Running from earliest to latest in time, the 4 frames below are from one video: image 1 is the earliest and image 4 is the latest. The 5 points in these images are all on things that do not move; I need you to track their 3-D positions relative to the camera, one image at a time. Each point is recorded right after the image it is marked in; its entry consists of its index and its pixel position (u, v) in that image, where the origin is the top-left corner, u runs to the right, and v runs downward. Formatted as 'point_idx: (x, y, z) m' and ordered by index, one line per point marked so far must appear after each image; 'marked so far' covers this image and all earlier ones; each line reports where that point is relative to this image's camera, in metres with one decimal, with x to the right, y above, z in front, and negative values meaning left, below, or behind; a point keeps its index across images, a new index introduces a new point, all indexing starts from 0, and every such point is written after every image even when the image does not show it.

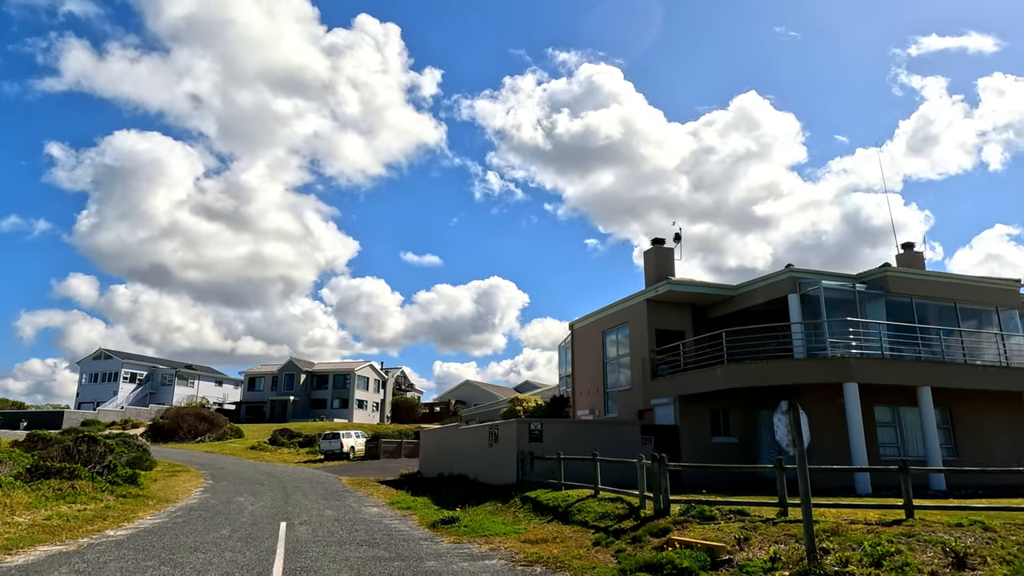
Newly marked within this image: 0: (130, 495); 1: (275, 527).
0: (-9.5, -5.1, +16.7) m
1: (-4.4, -4.4, +12.6) m
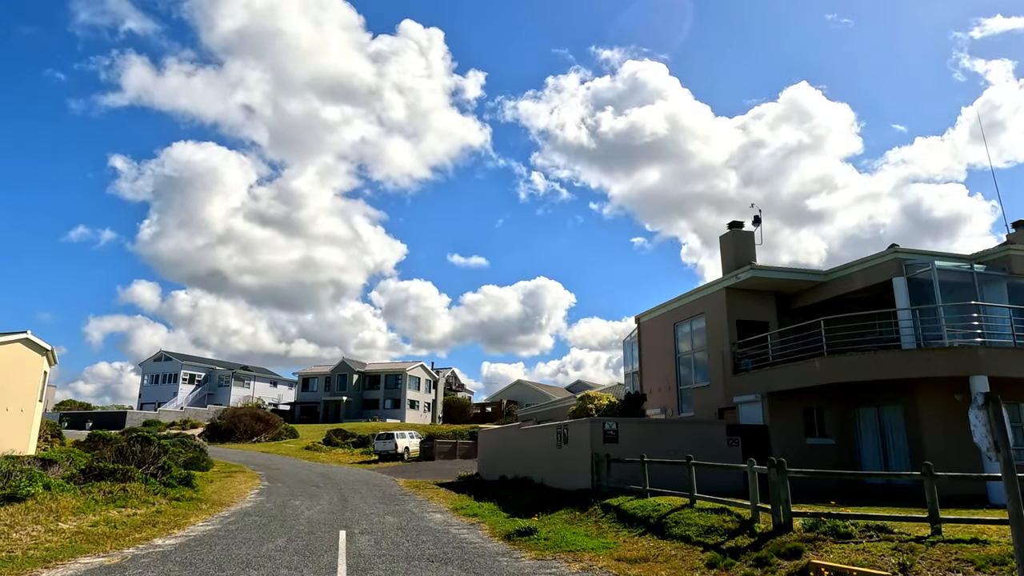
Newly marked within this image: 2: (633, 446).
0: (-7.8, -5.0, +15.9) m
1: (-3.0, -4.2, +11.5) m
2: (+2.7, -3.6, +15.1) m
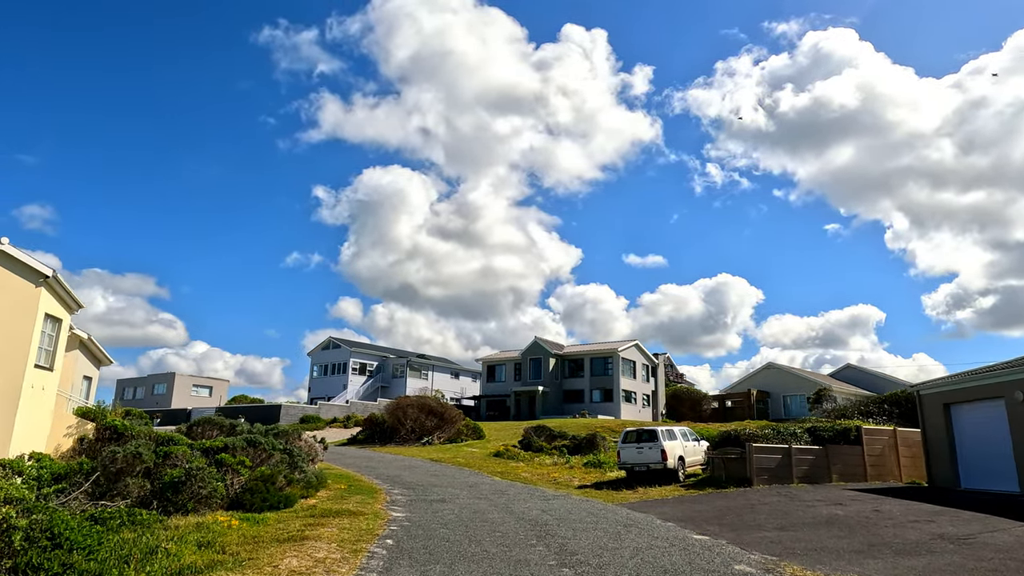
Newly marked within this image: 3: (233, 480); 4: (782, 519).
0: (-2.7, -0.8, -2.1) m
1: (+0.7, +0.2, -7.6) m
2: (+7.2, +1.1, -5.5) m
3: (-5.9, -3.9, +14.5) m
4: (+5.1, -4.3, +12.7) m
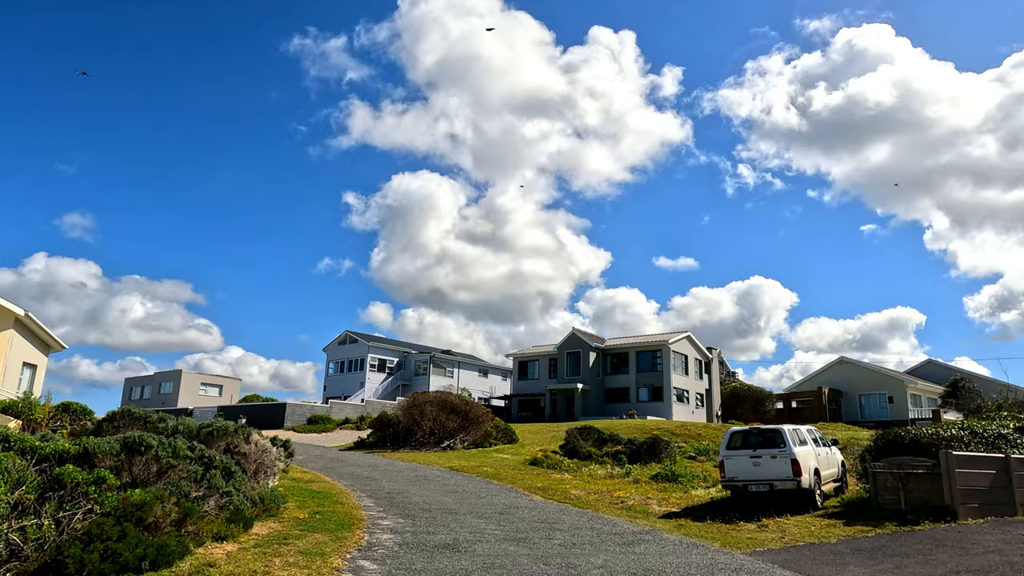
0: (-2.6, +0.7, -8.7) m
1: (+0.5, +1.8, -14.3) m
2: (+7.1, +2.8, -12.5) m
3: (-5.1, -2.5, +8.0) m
4: (+5.8, -2.8, +5.8) m
